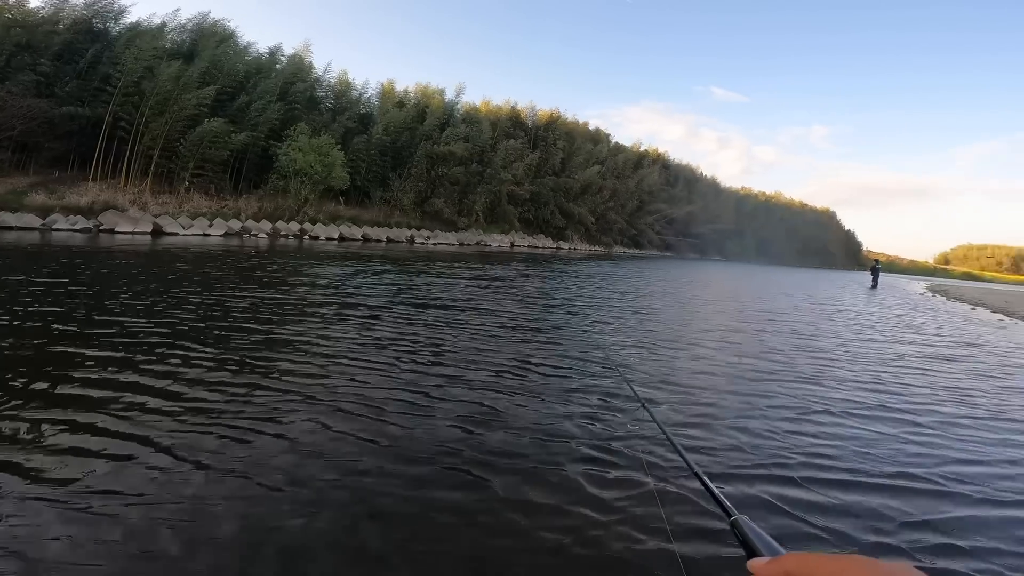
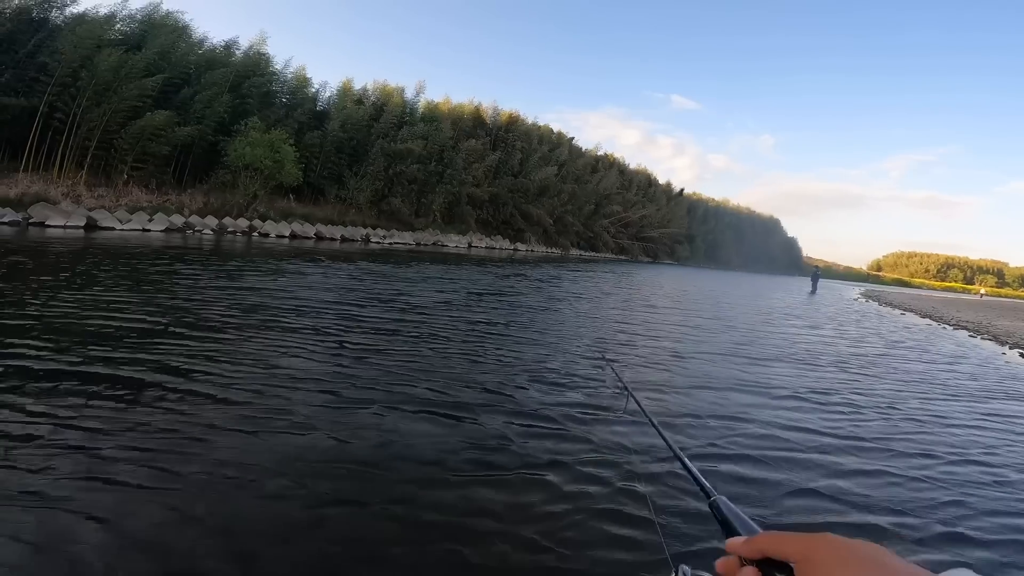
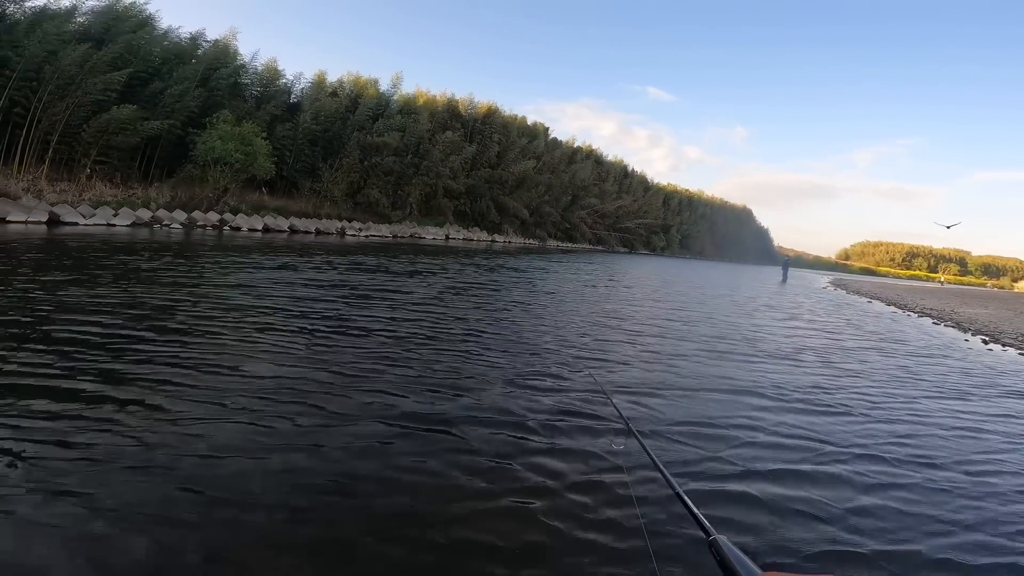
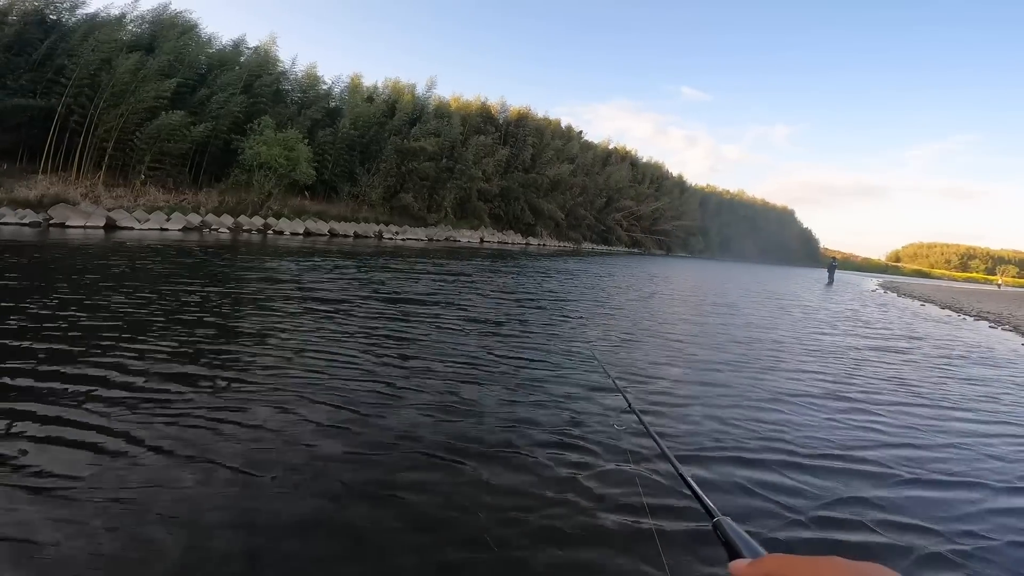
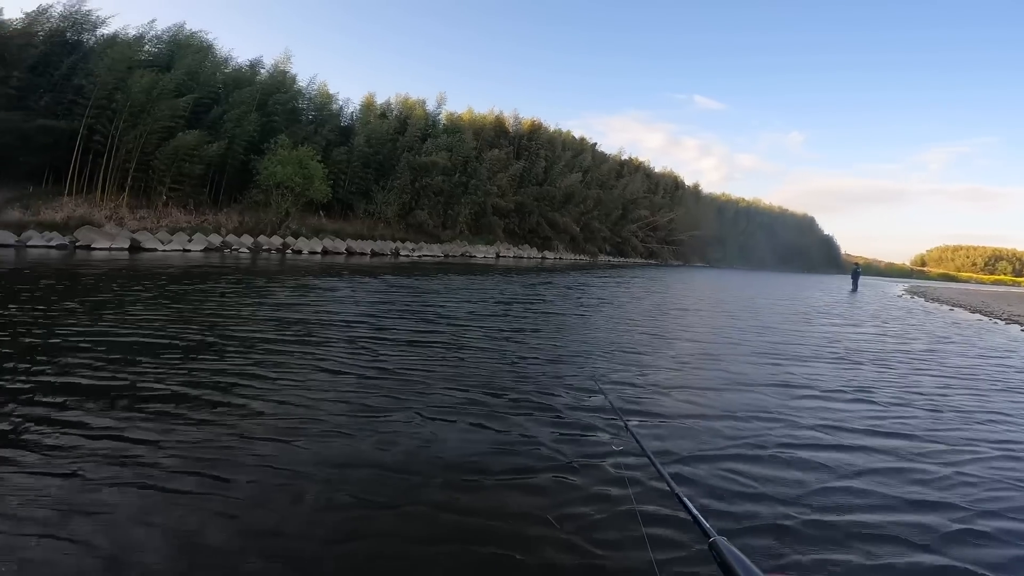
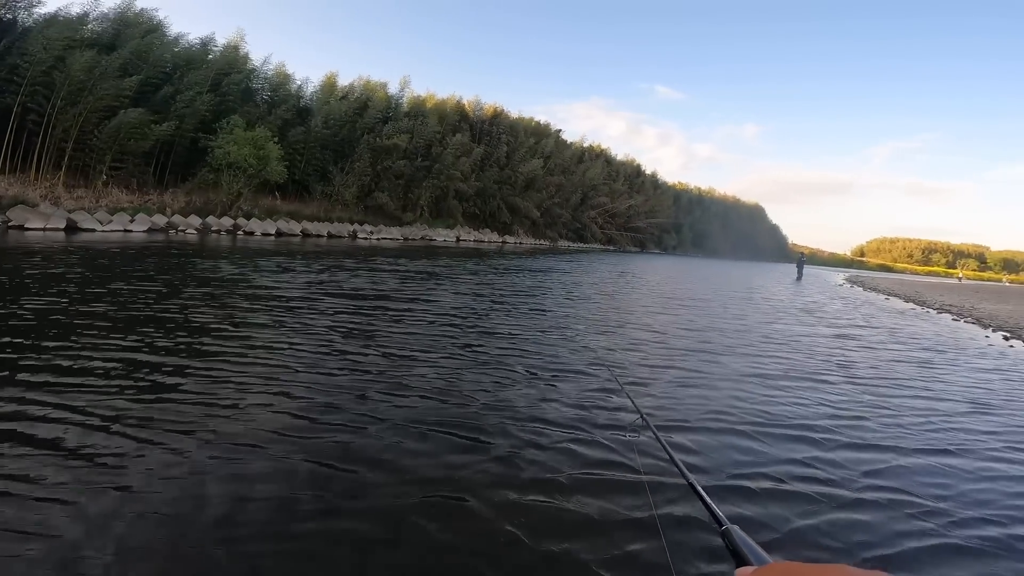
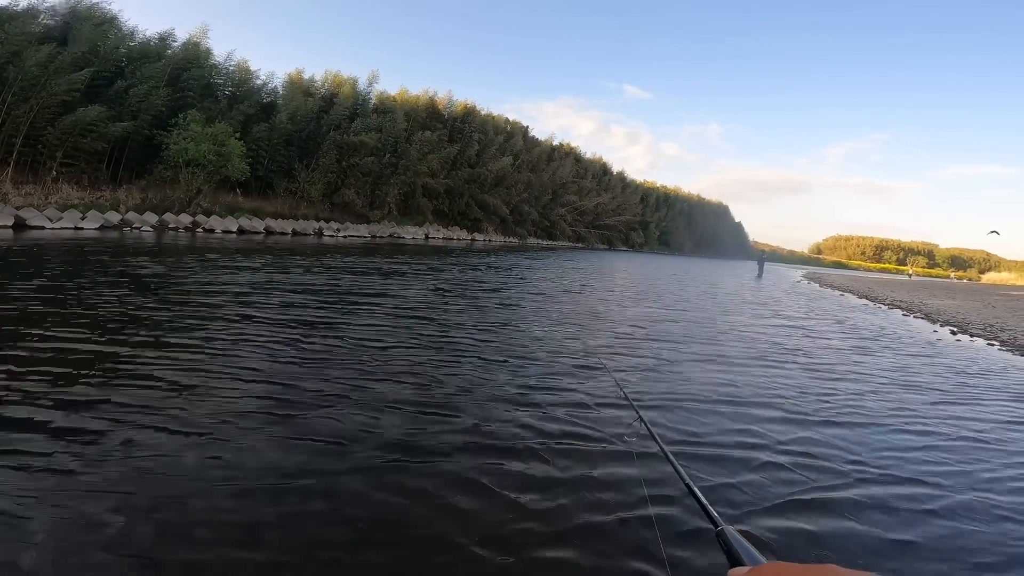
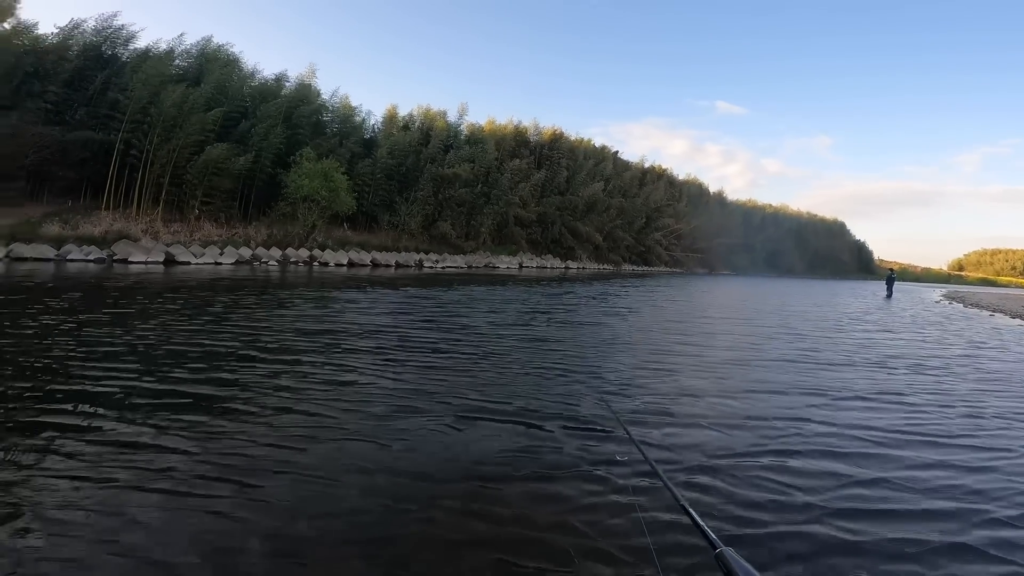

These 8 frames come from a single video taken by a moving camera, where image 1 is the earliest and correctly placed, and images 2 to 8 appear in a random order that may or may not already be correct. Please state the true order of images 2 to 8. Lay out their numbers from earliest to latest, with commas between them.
4, 6, 7, 3, 2, 5, 8
